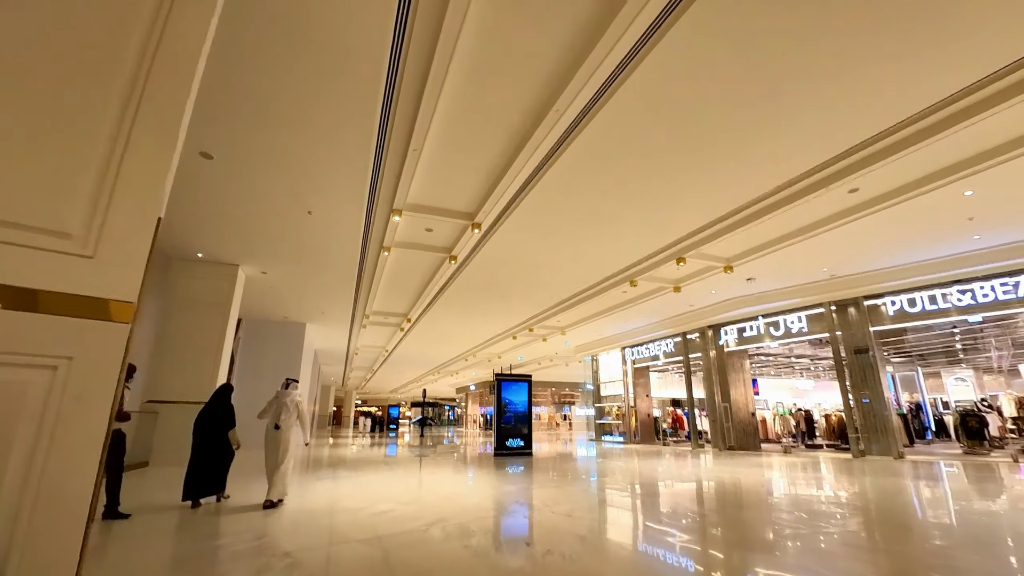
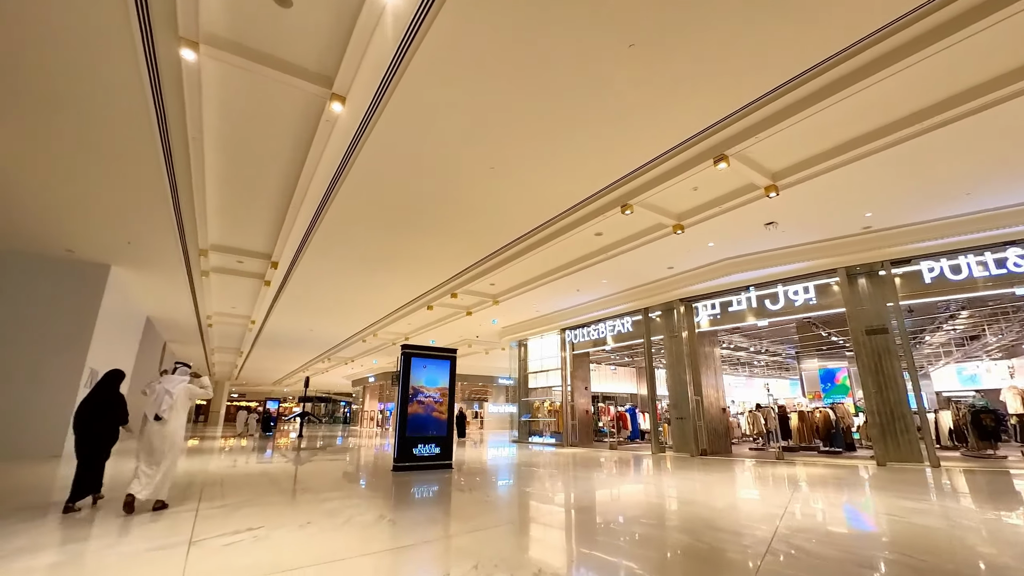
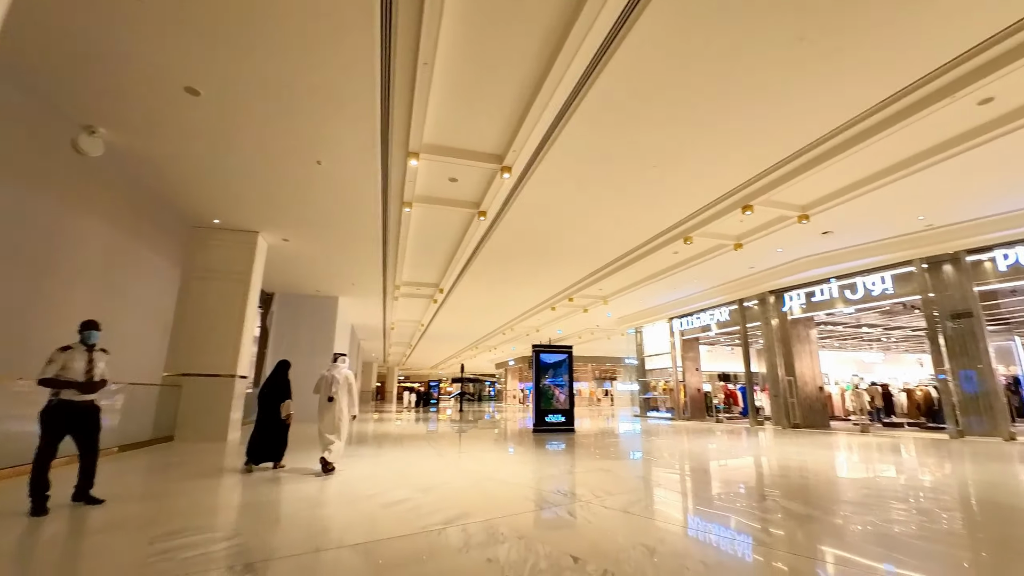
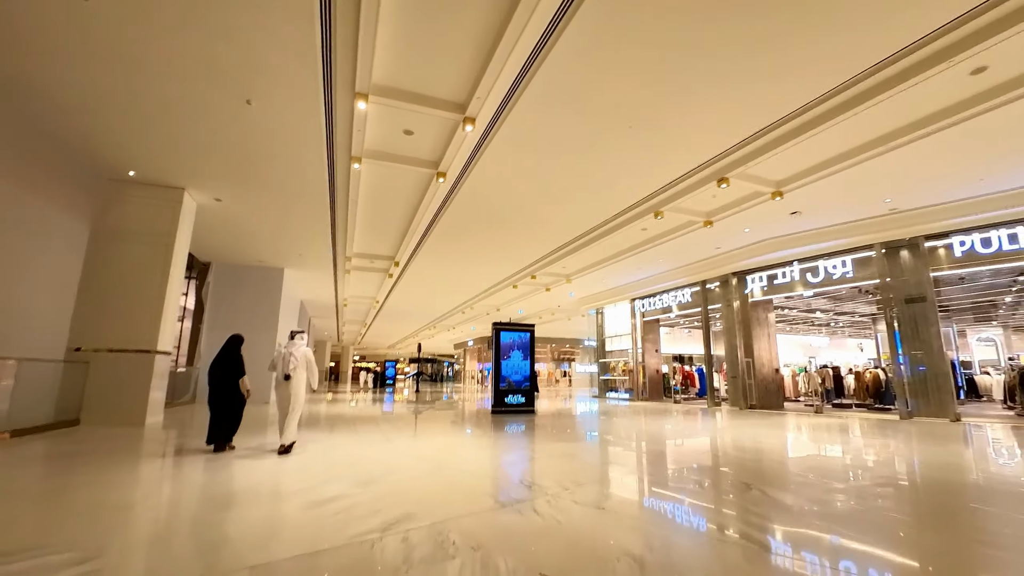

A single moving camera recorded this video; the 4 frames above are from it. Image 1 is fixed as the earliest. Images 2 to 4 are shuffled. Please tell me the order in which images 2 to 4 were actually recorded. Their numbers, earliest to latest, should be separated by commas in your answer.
3, 4, 2
